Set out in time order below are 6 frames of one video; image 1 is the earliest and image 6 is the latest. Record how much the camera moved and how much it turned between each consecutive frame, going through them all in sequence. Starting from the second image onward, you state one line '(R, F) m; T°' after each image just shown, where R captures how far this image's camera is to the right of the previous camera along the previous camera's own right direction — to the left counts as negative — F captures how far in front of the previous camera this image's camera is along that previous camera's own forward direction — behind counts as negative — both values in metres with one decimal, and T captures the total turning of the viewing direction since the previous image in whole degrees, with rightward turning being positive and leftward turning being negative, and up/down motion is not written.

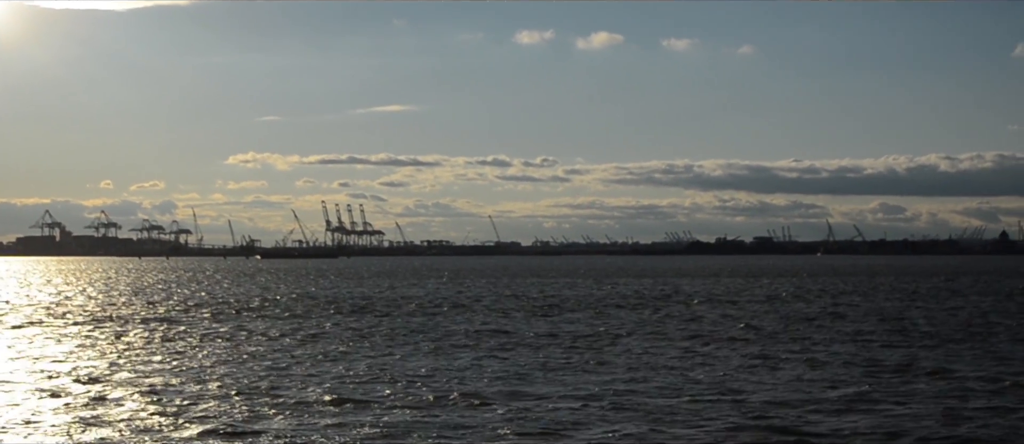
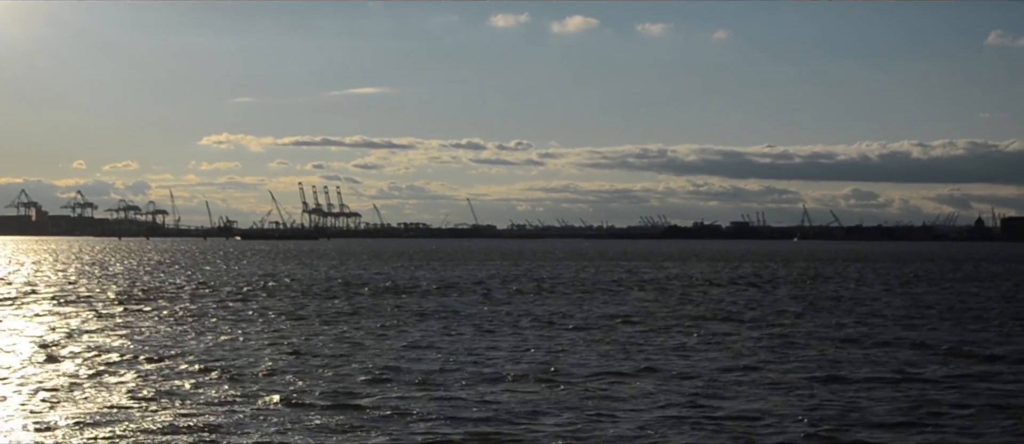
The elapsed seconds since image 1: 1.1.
(-1.6, -0.3) m; +1°
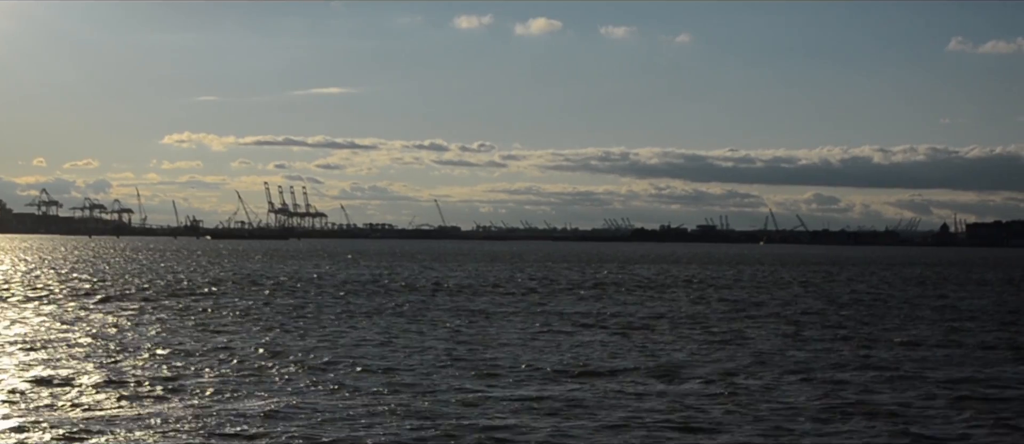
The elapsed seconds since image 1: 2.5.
(-2.5, -0.1) m; +2°
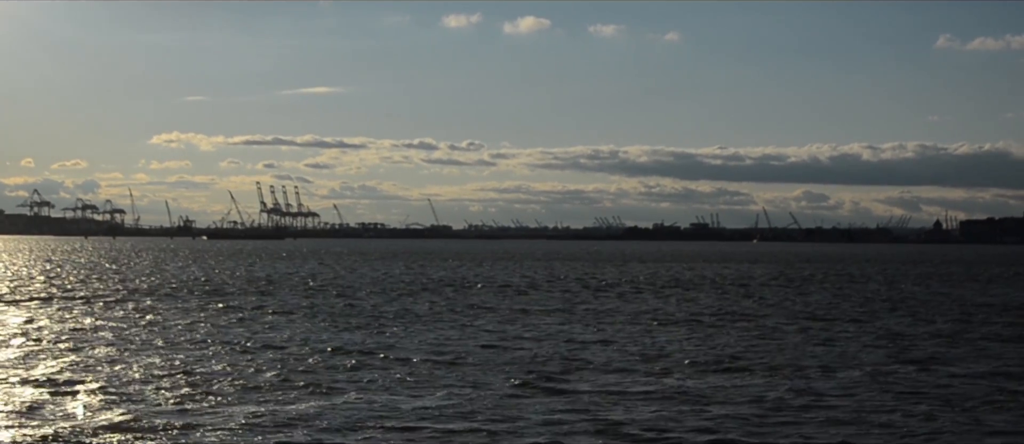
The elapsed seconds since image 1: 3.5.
(-2.0, +0.5) m; +1°
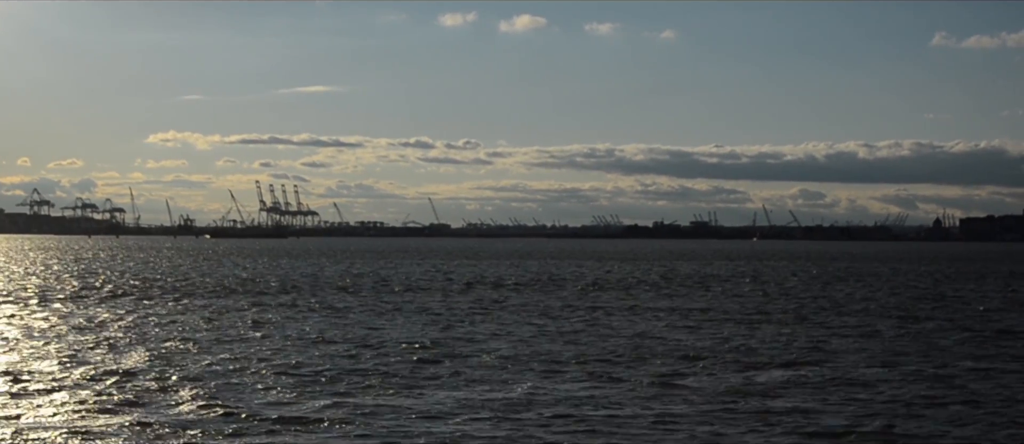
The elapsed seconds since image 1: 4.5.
(-2.0, 0.0) m; 0°
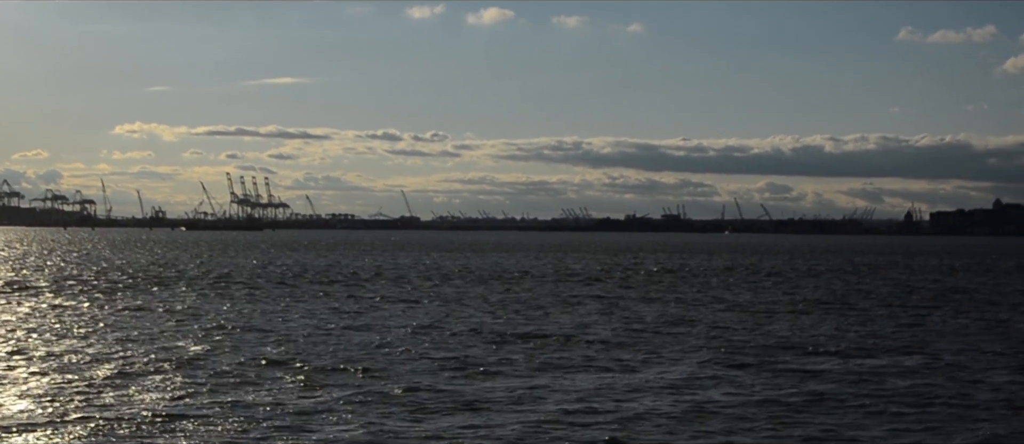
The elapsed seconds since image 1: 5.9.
(-2.9, -0.3) m; +2°
